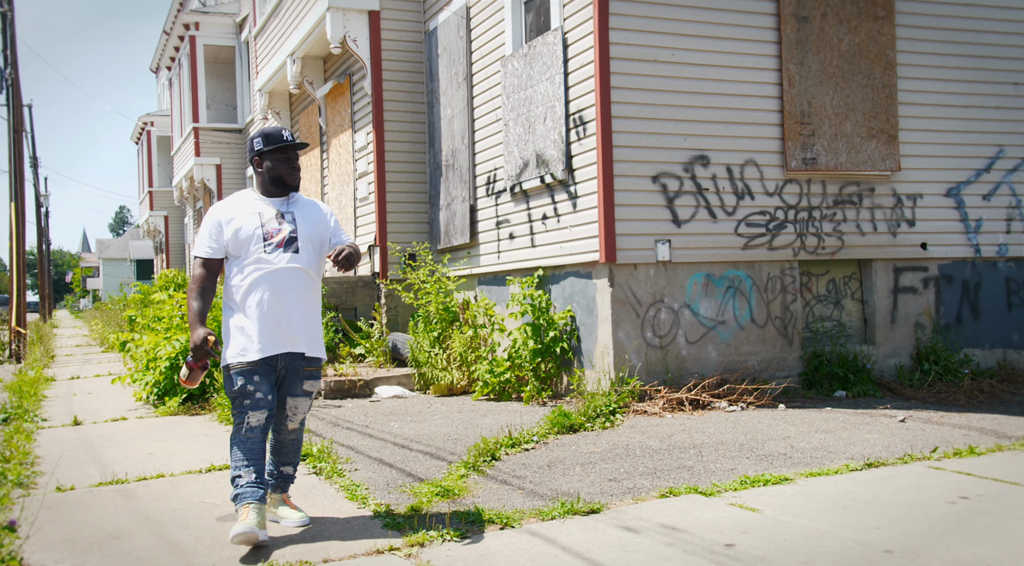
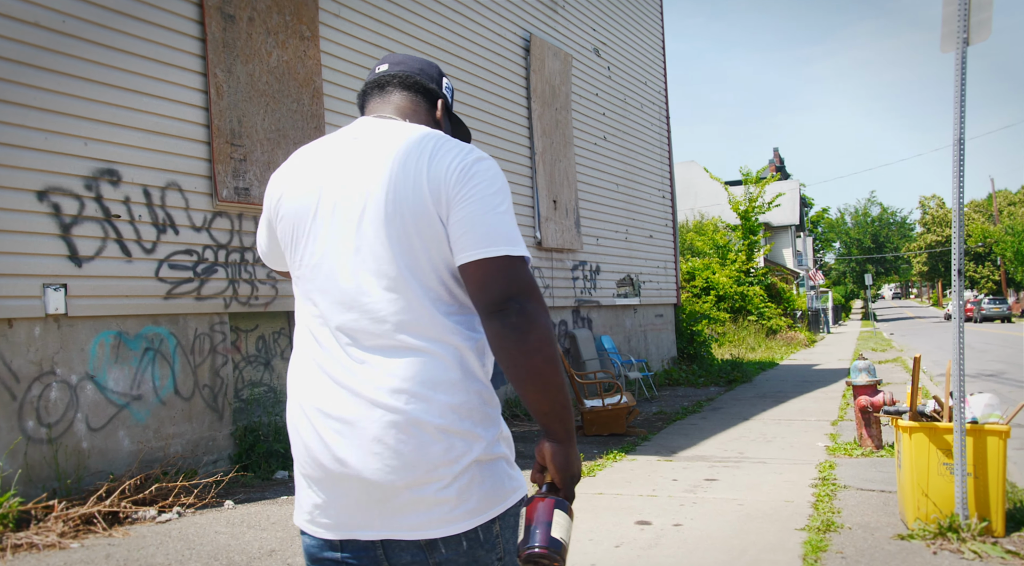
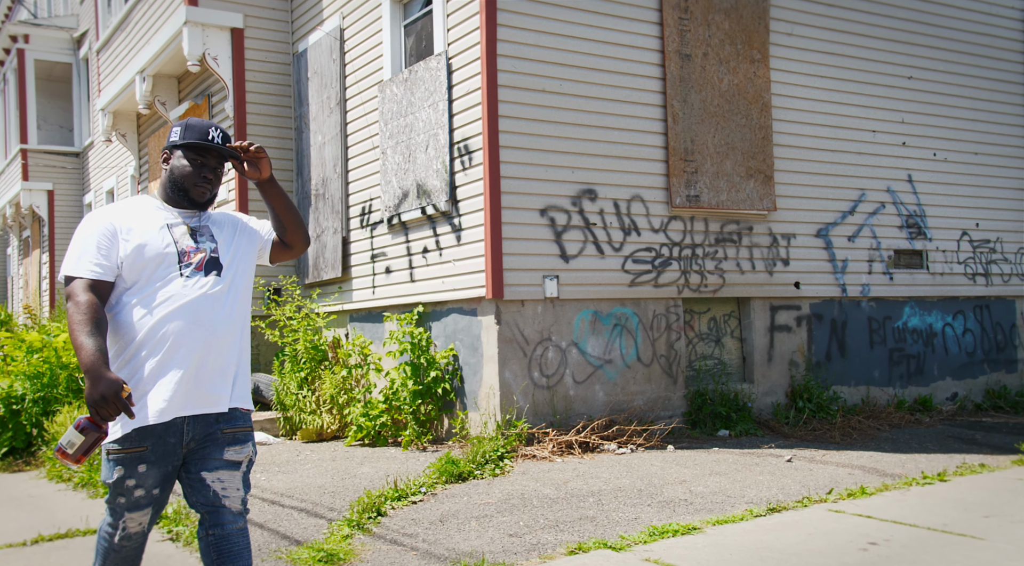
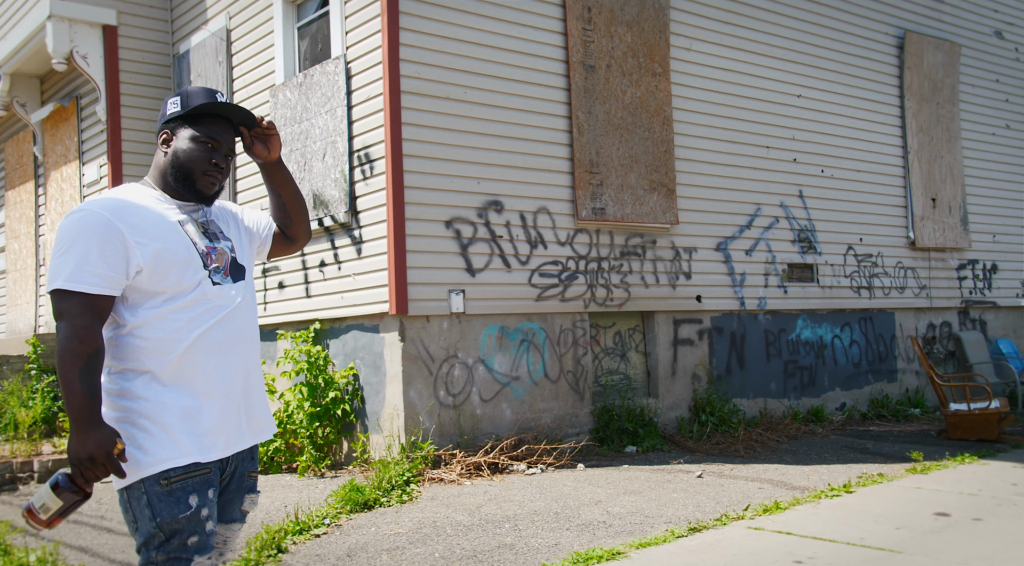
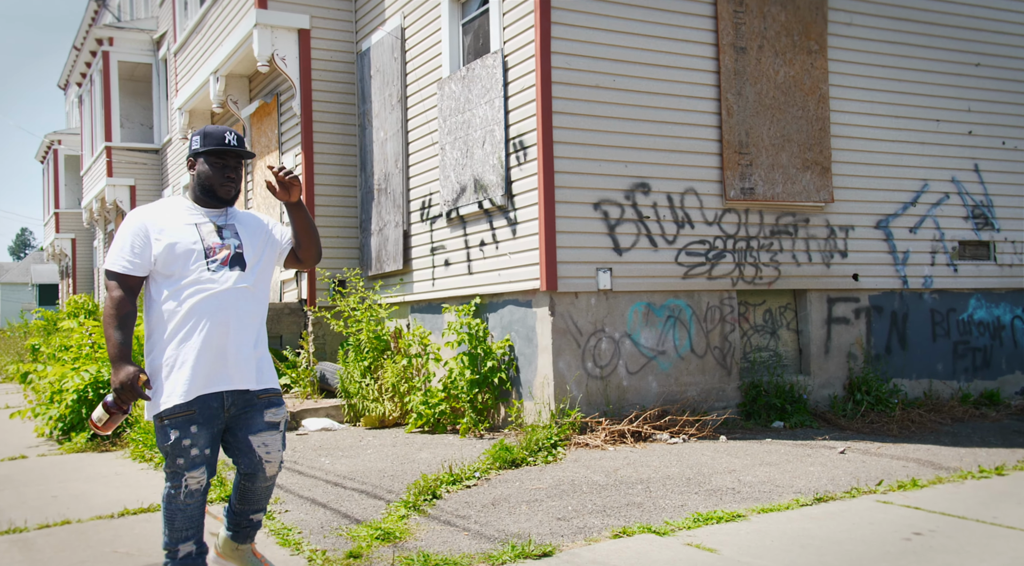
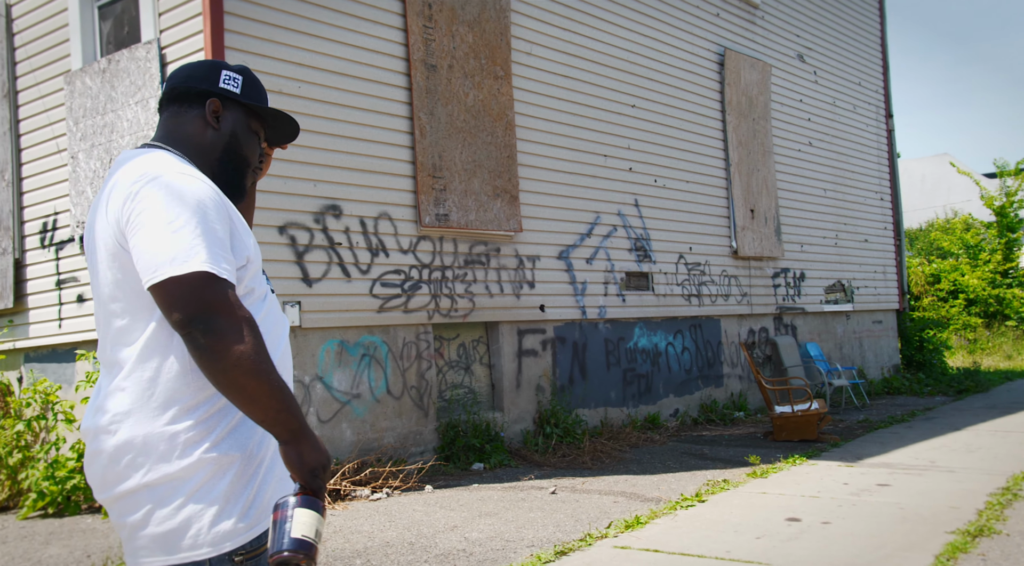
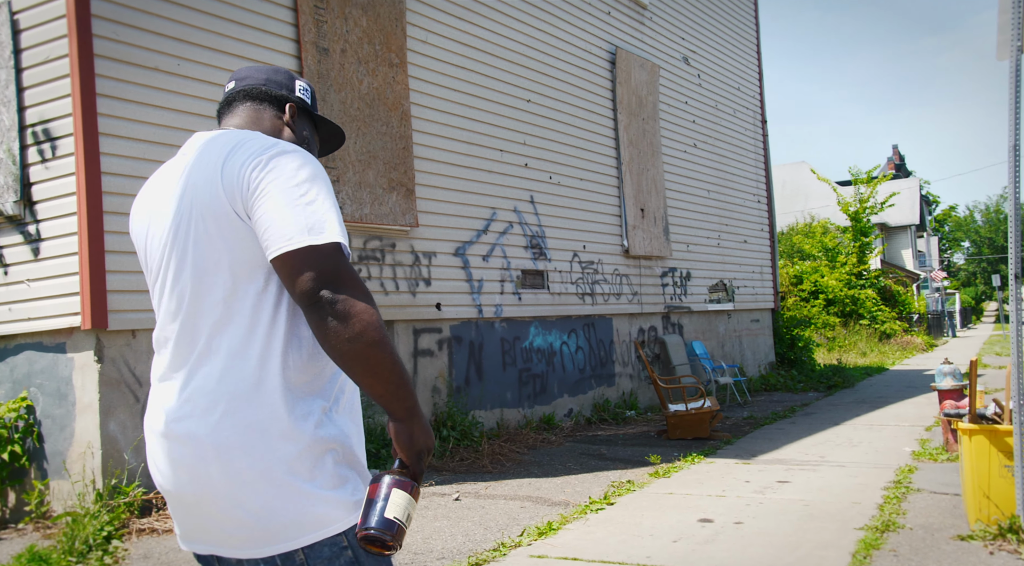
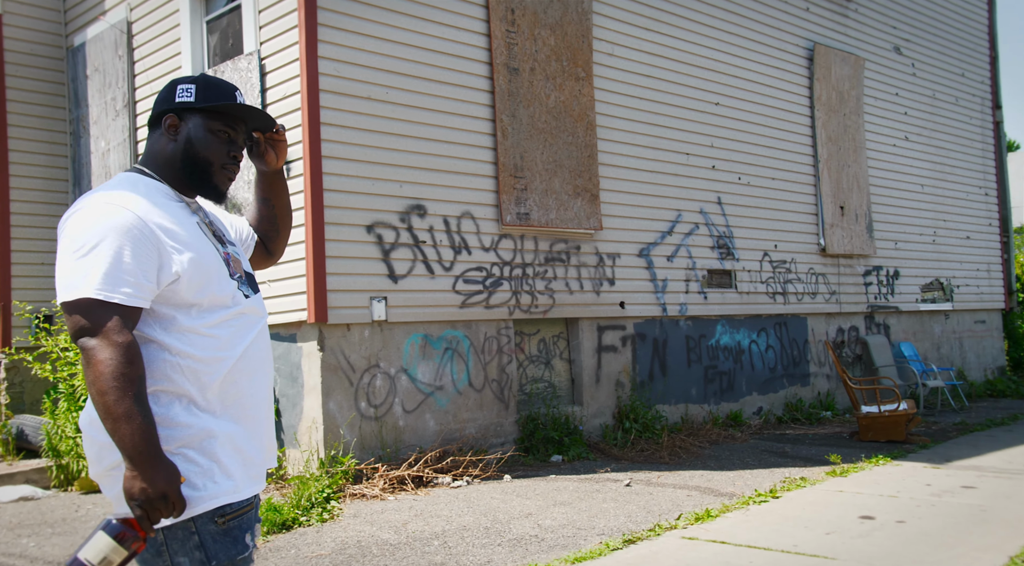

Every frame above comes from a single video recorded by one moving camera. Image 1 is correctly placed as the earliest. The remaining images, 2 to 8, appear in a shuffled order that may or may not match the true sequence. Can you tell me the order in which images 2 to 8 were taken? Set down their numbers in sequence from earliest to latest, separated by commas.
5, 3, 4, 8, 6, 7, 2
